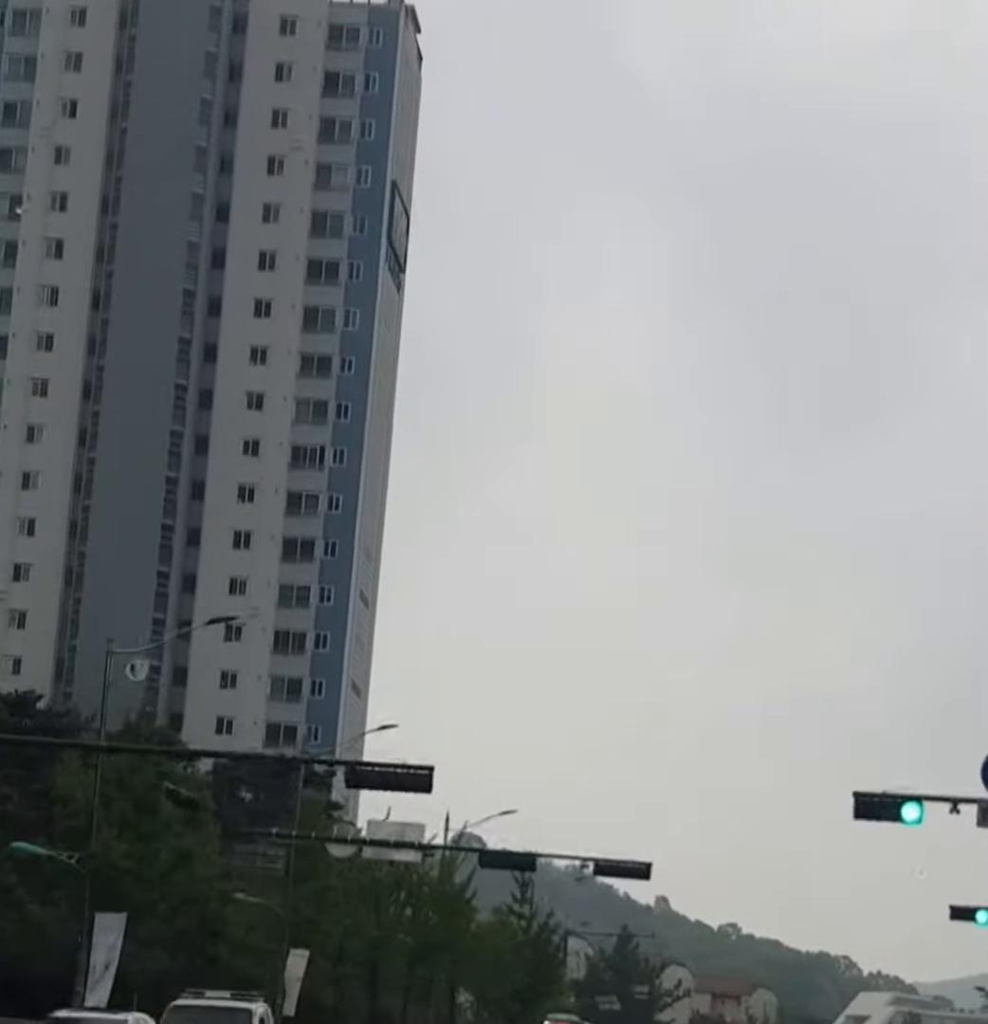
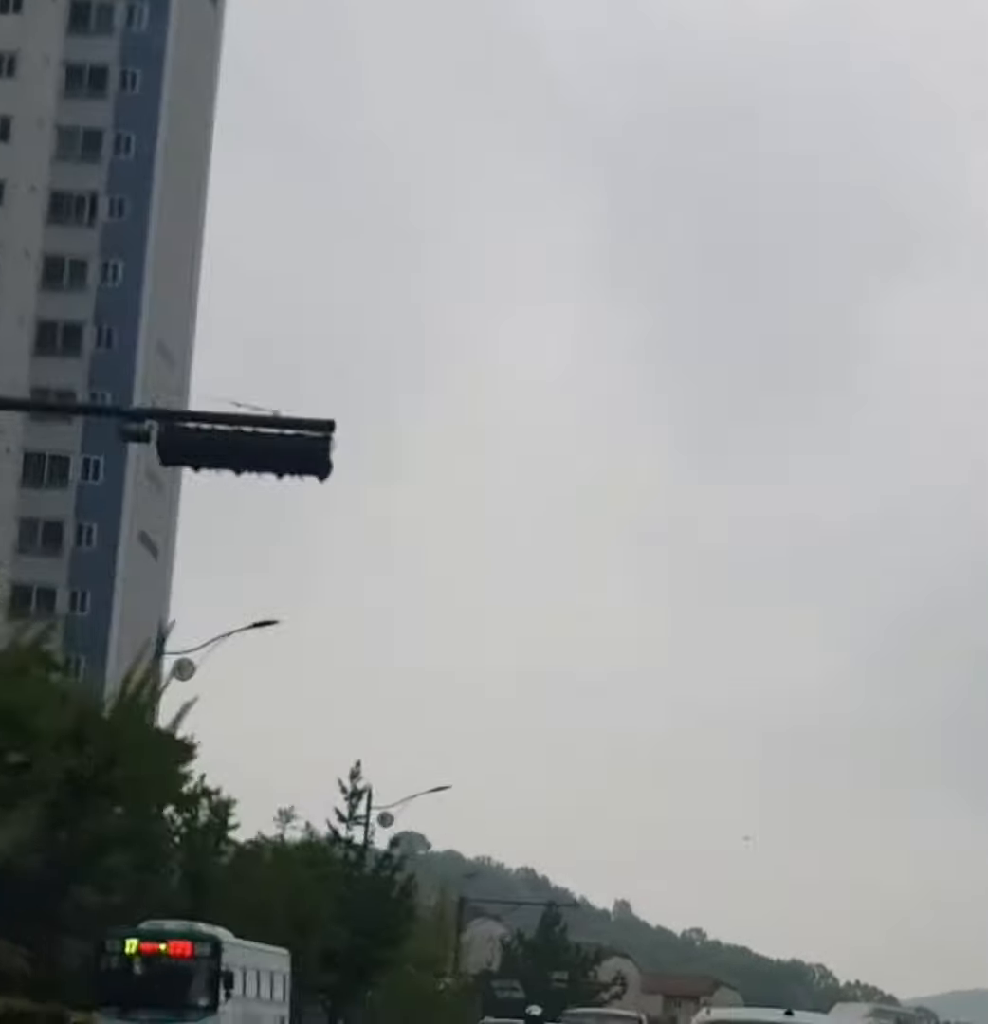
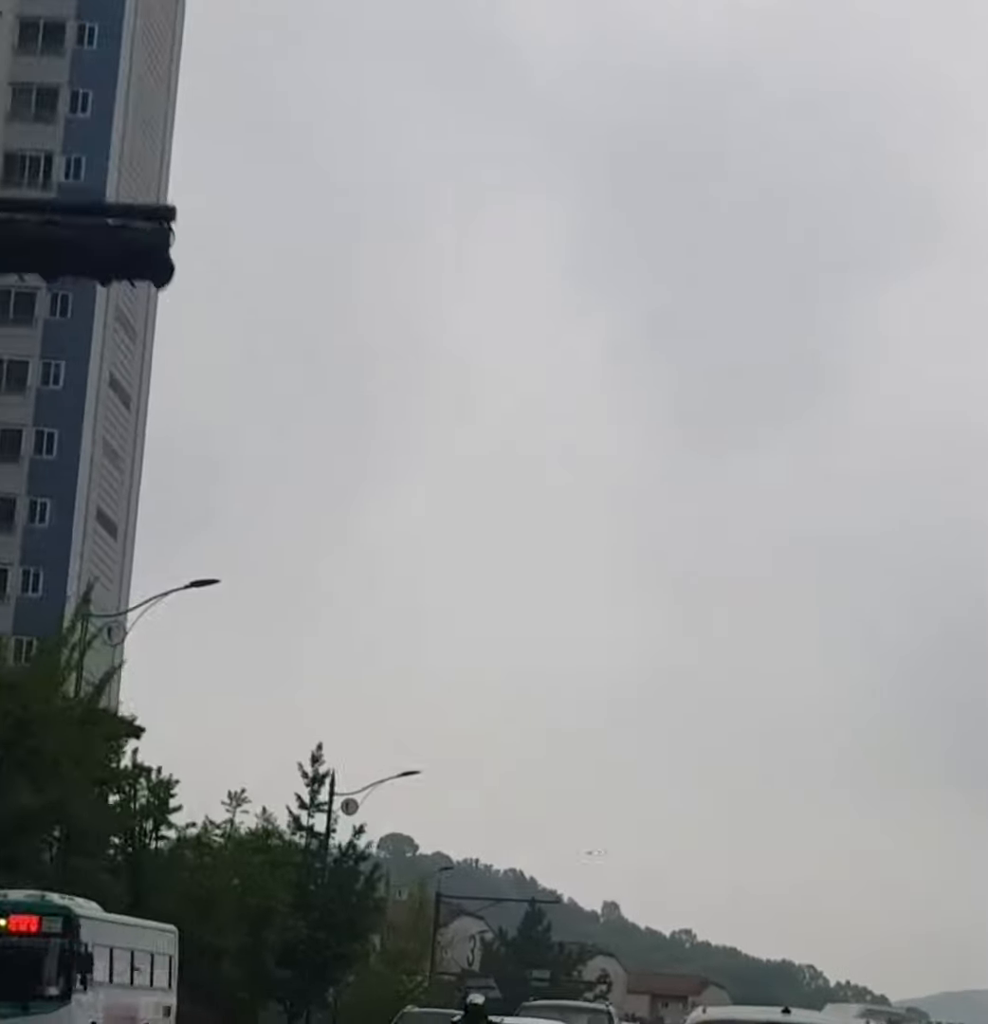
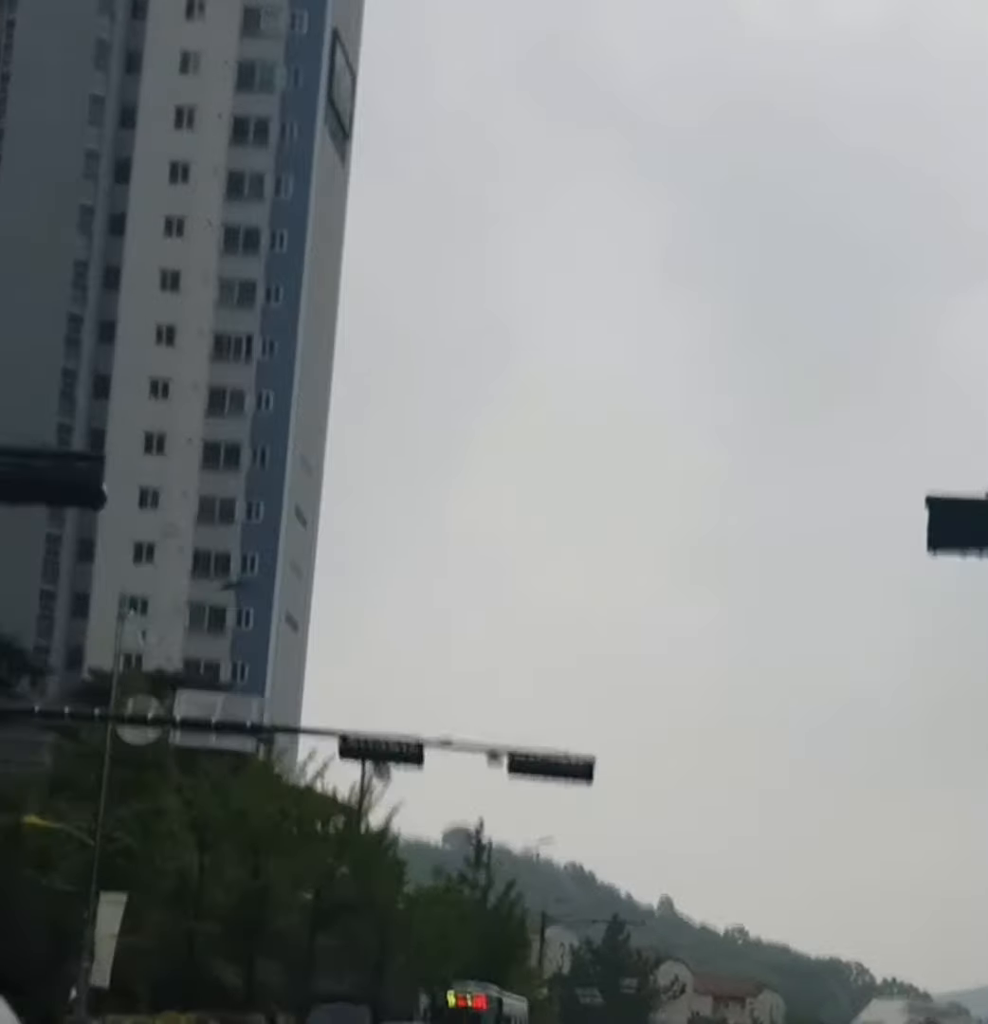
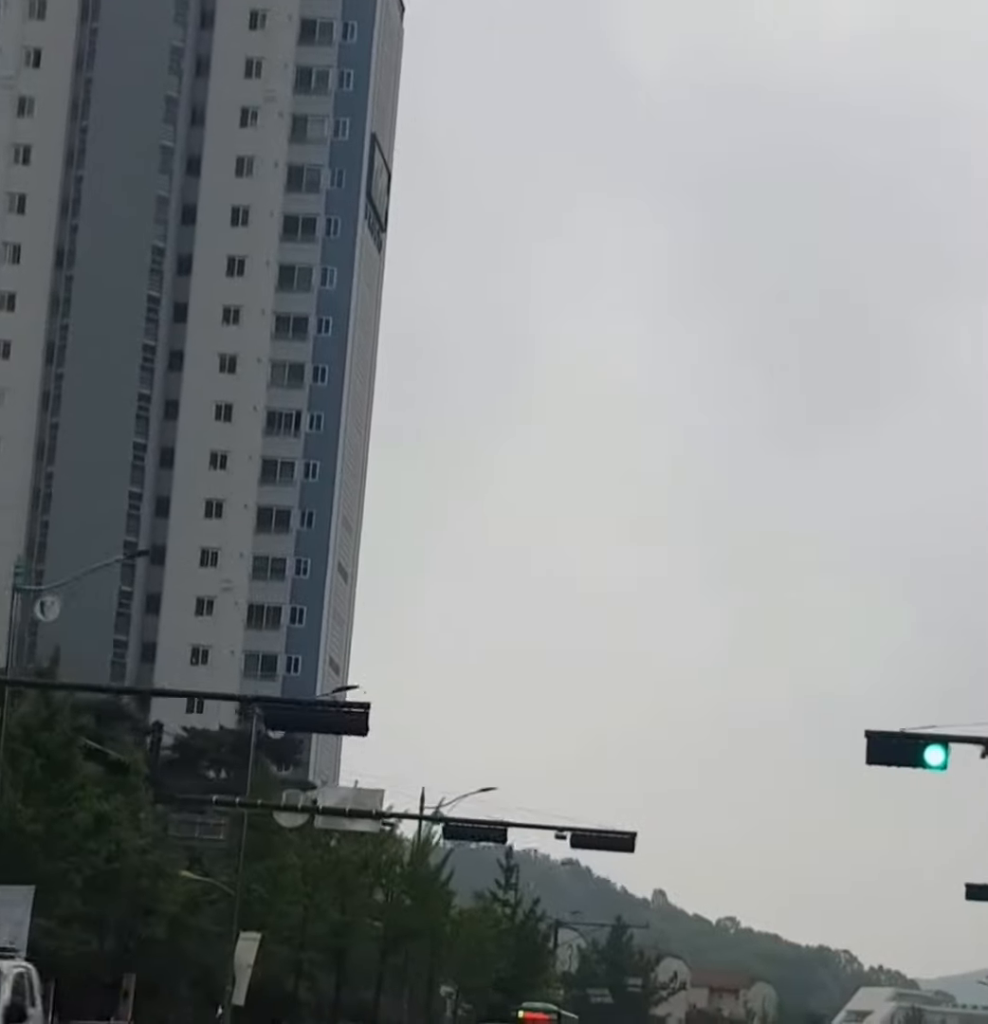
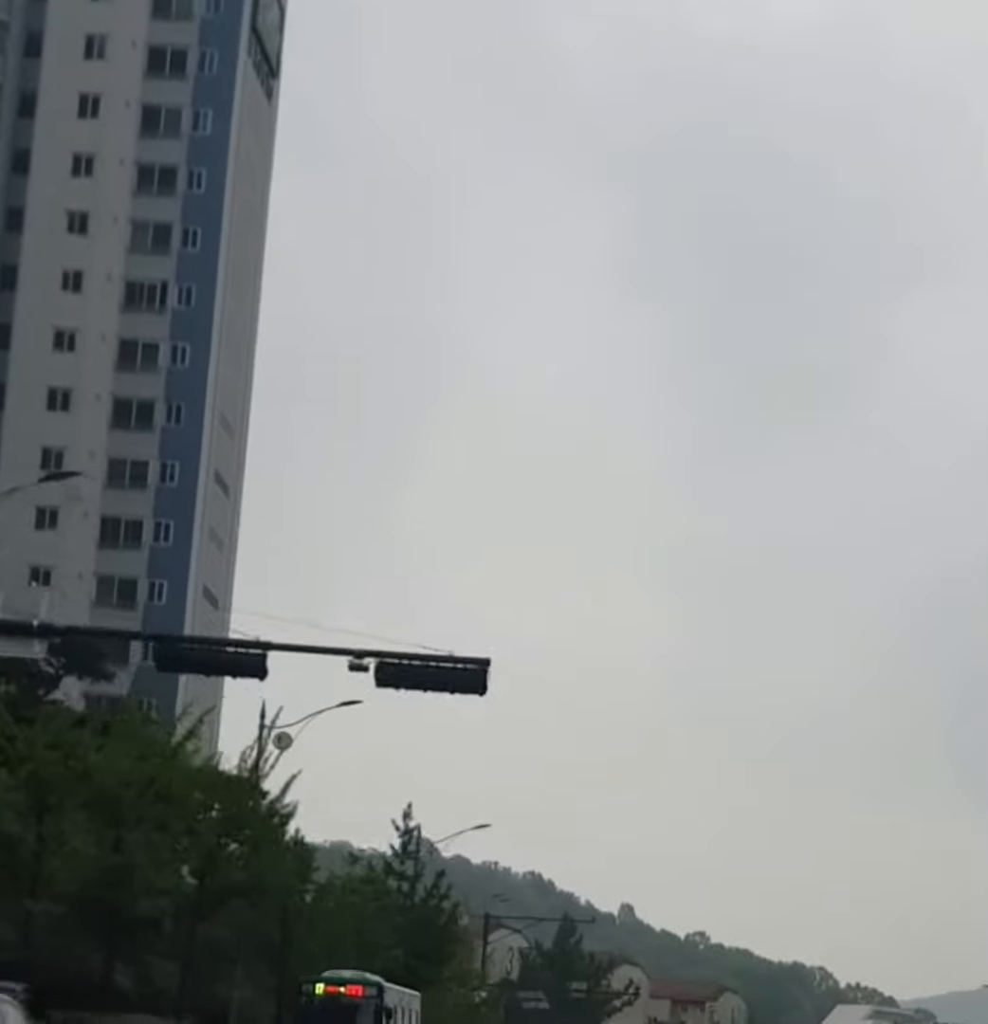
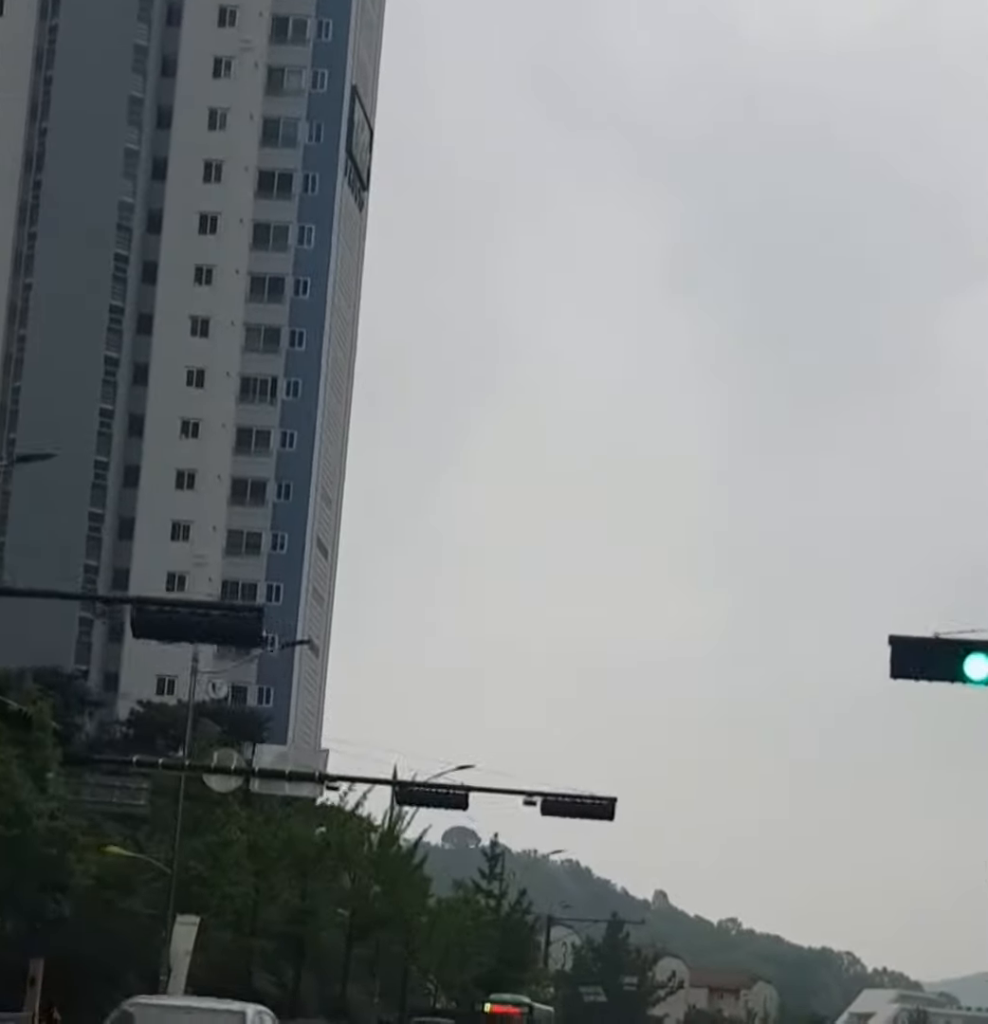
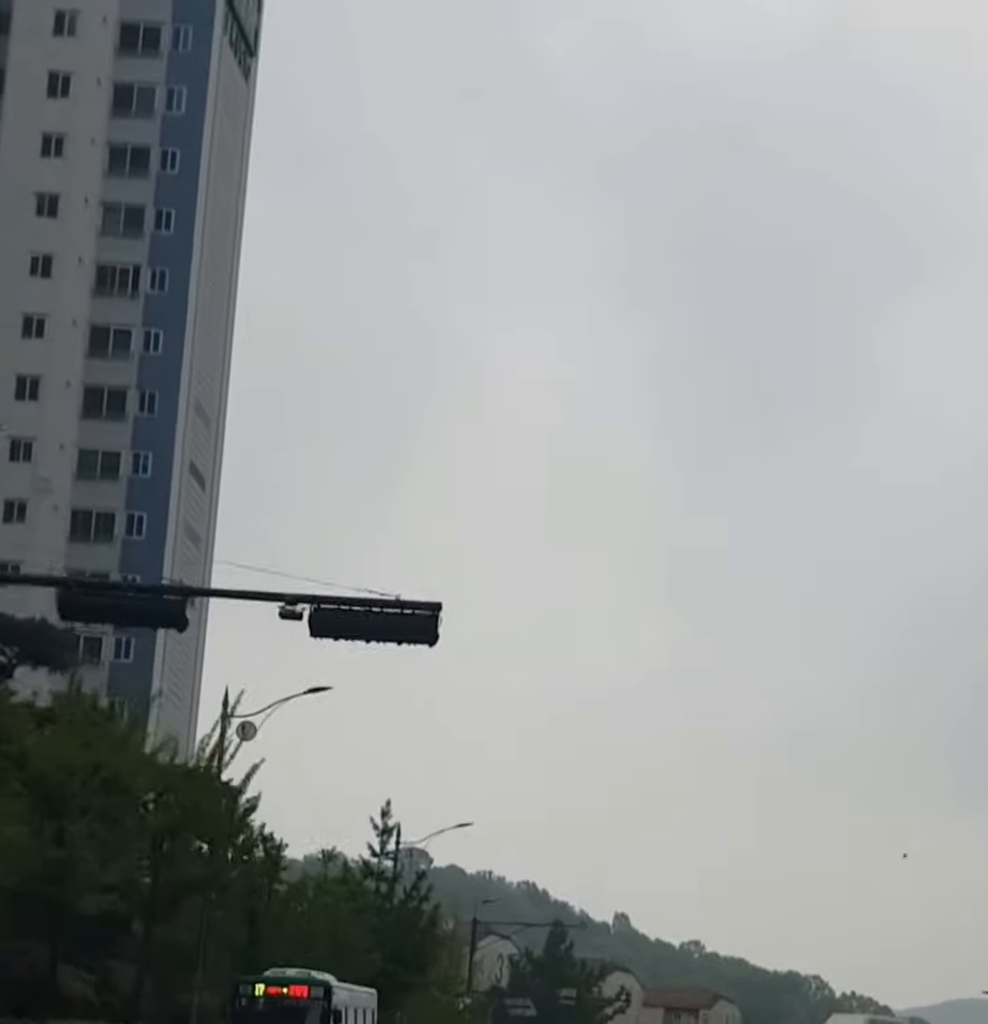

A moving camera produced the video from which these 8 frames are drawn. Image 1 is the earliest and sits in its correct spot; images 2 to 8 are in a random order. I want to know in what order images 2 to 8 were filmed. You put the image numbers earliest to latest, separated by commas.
5, 7, 4, 6, 8, 2, 3
